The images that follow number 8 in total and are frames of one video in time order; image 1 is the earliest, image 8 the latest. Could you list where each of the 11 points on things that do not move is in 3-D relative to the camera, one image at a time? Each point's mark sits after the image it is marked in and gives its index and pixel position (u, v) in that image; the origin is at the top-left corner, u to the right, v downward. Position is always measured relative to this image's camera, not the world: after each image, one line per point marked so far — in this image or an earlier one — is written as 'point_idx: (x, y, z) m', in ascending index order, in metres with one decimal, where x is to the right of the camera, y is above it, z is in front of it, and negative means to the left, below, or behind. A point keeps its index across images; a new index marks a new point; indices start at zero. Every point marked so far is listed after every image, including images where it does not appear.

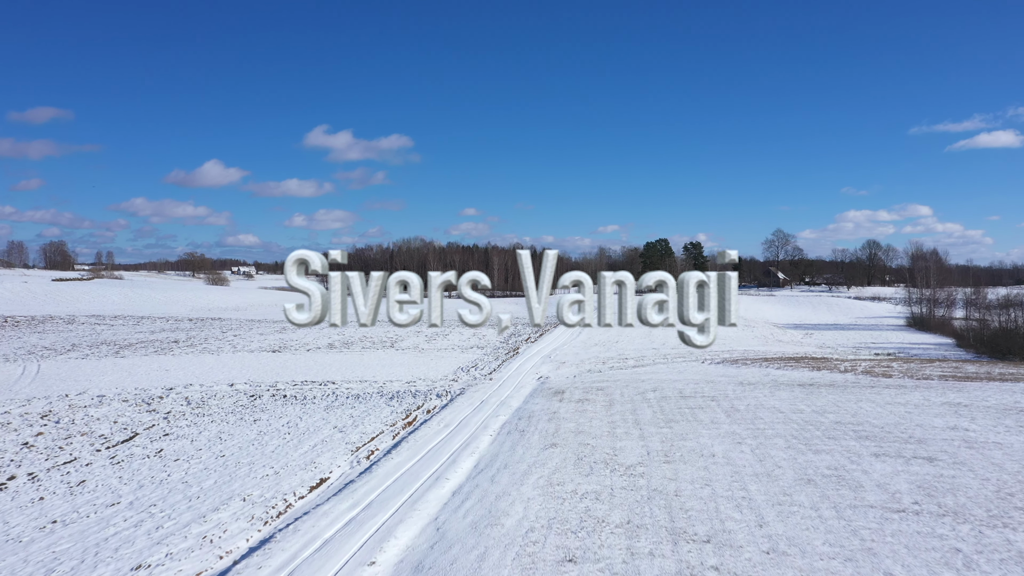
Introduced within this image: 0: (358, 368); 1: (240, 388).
0: (-3.4, -1.7, +18.0) m
1: (-5.0, -1.9, +15.3) m
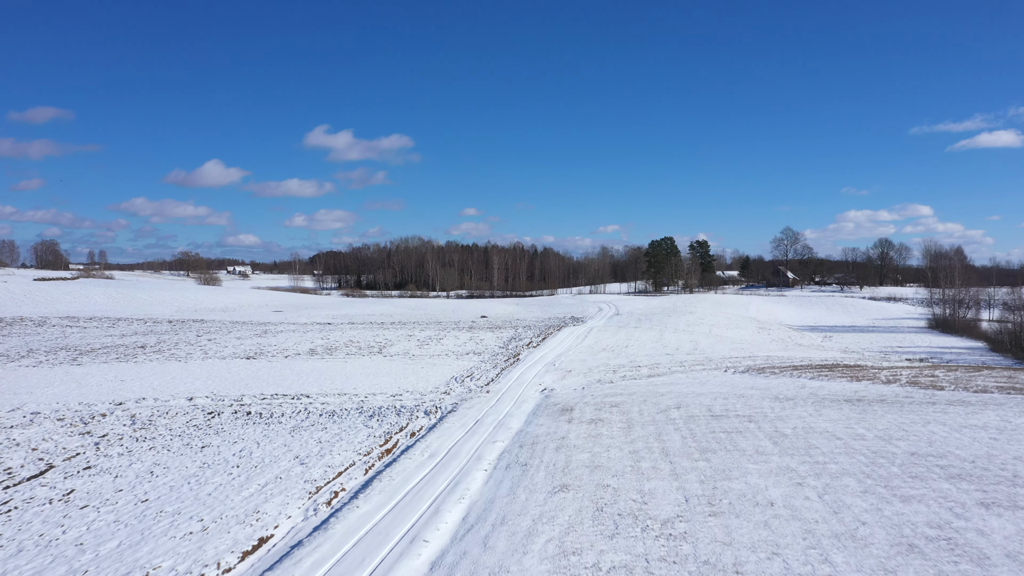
0: (-3.4, -1.7, +16.0) m
1: (-5.0, -1.9, +13.3) m
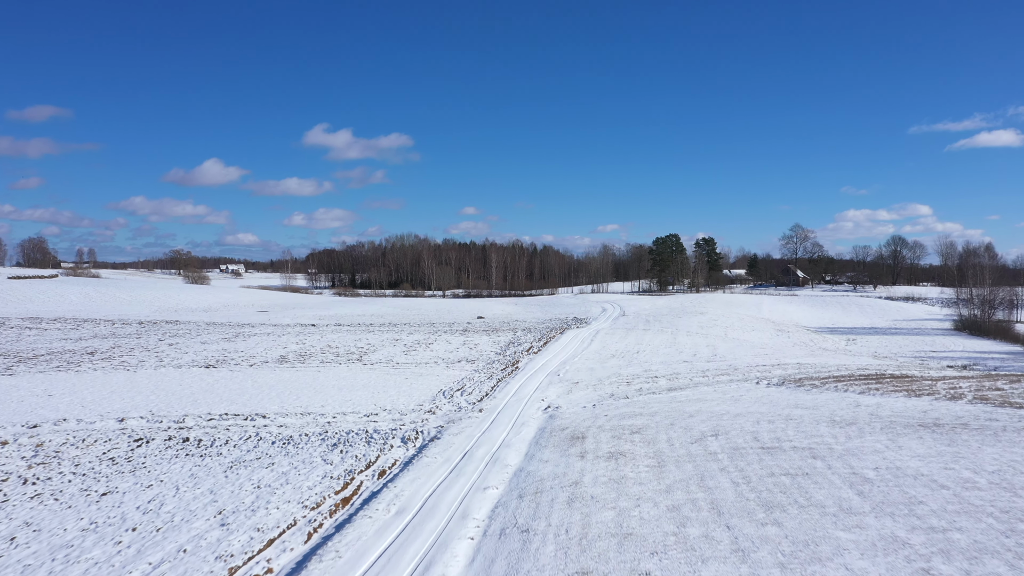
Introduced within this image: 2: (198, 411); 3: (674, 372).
0: (-3.4, -1.7, +13.7) m
1: (-5.0, -1.8, +10.9) m
2: (-4.5, -1.8, +12.1) m
3: (+3.2, -1.7, +16.5) m
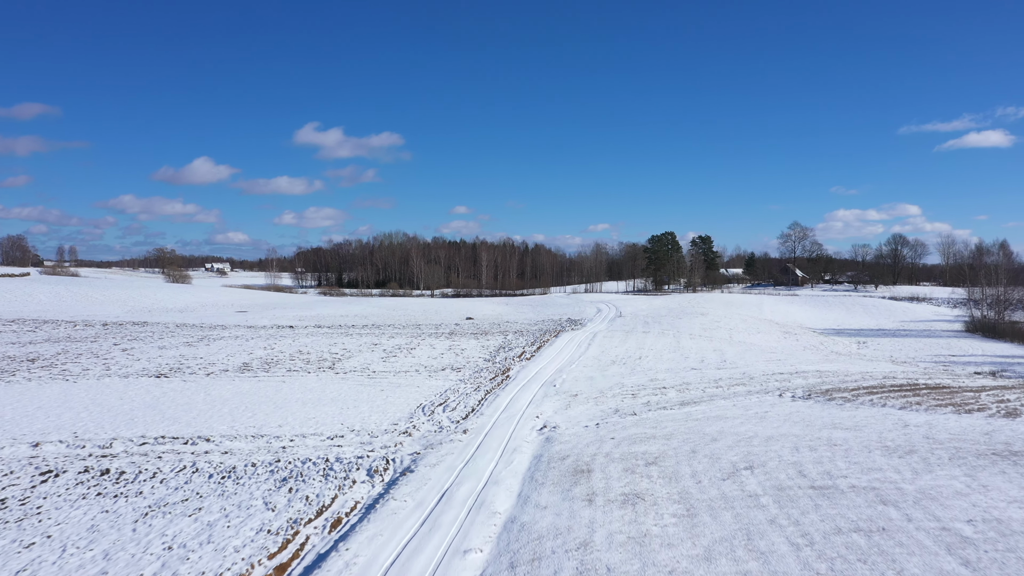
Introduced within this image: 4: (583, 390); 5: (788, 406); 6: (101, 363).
0: (-3.5, -1.7, +11.8) m
1: (-5.1, -1.8, +9.0) m
2: (-4.7, -1.8, +10.3) m
3: (+3.0, -1.7, +14.8) m
4: (+1.2, -1.7, +13.8) m
5: (+4.0, -1.7, +12.0) m
6: (-7.9, -1.4, +16.1) m
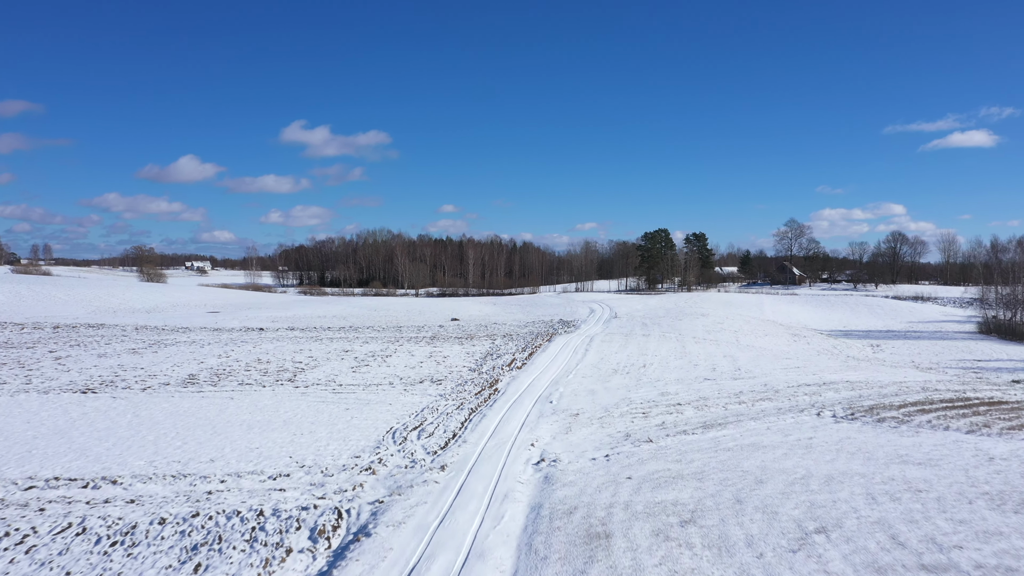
0: (-3.7, -1.7, +9.7) m
1: (-5.2, -1.8, +6.9) m
2: (-4.8, -1.8, +8.1) m
3: (+2.9, -1.7, +12.7) m
4: (+1.0, -1.7, +11.7) m
5: (+3.8, -1.7, +10.0) m
6: (-8.1, -1.4, +13.9) m
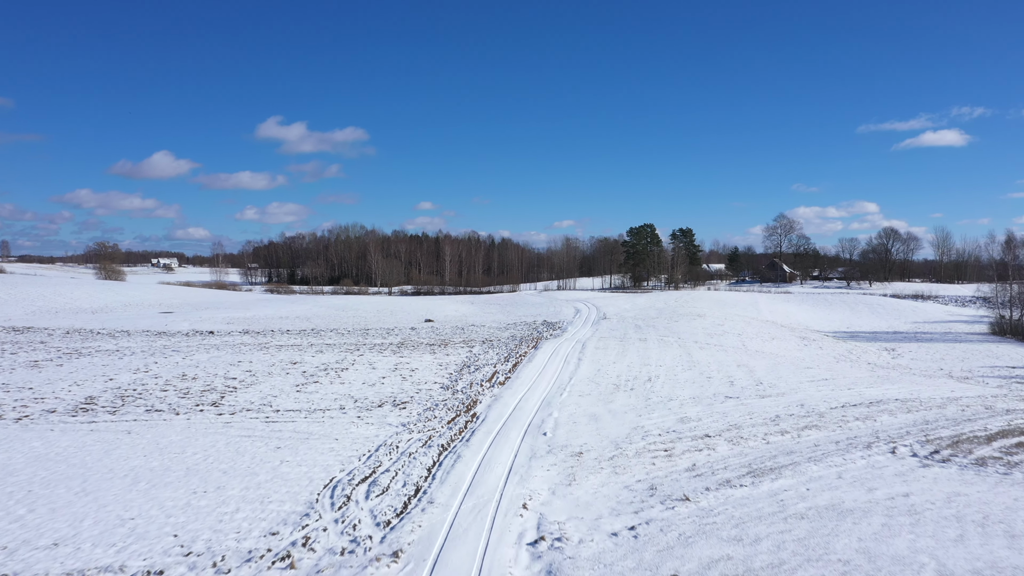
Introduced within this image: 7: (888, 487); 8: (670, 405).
0: (-3.8, -1.7, +6.9) m
1: (-5.3, -1.9, +4.1) m
2: (-4.9, -1.8, +5.3) m
3: (+2.7, -1.7, +10.1) m
4: (+0.8, -1.7, +9.1) m
5: (+3.7, -1.7, +7.4) m
6: (-8.4, -1.4, +11.0) m
7: (+3.2, -1.7, +7.3) m
8: (+2.2, -1.6, +11.7) m
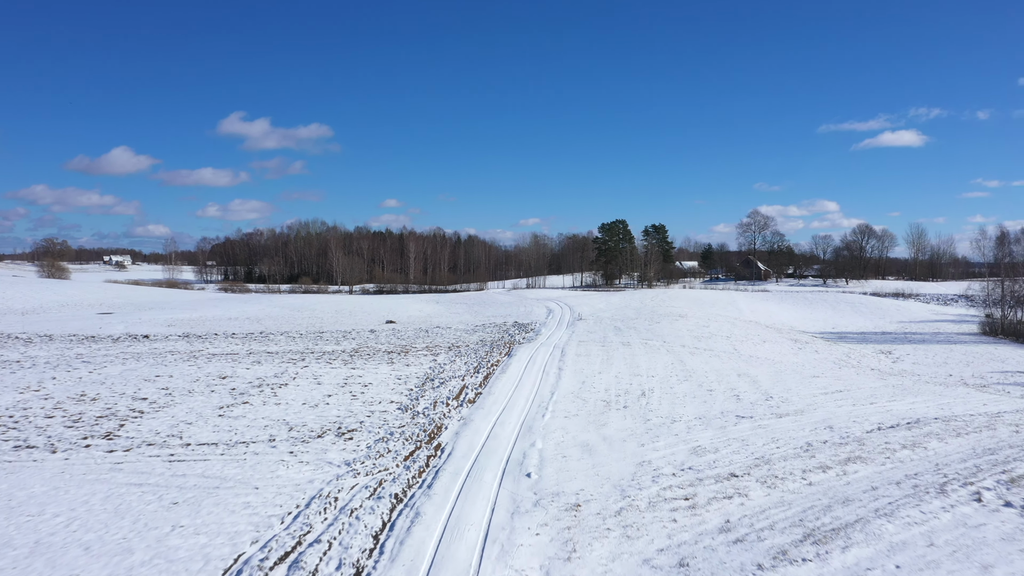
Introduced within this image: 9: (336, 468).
0: (-3.9, -1.7, +4.7) m
1: (-5.3, -1.9, +1.8) m
2: (-4.9, -1.8, +3.0) m
3: (+2.4, -1.7, +8.2) m
4: (+0.6, -1.7, +7.1) m
5: (+3.6, -1.7, +5.5) m
6: (-8.6, -1.4, +8.6) m
7: (+3.1, -1.7, +5.3) m
8: (+1.9, -1.6, +9.7) m
9: (-1.6, -1.6, +7.6) m
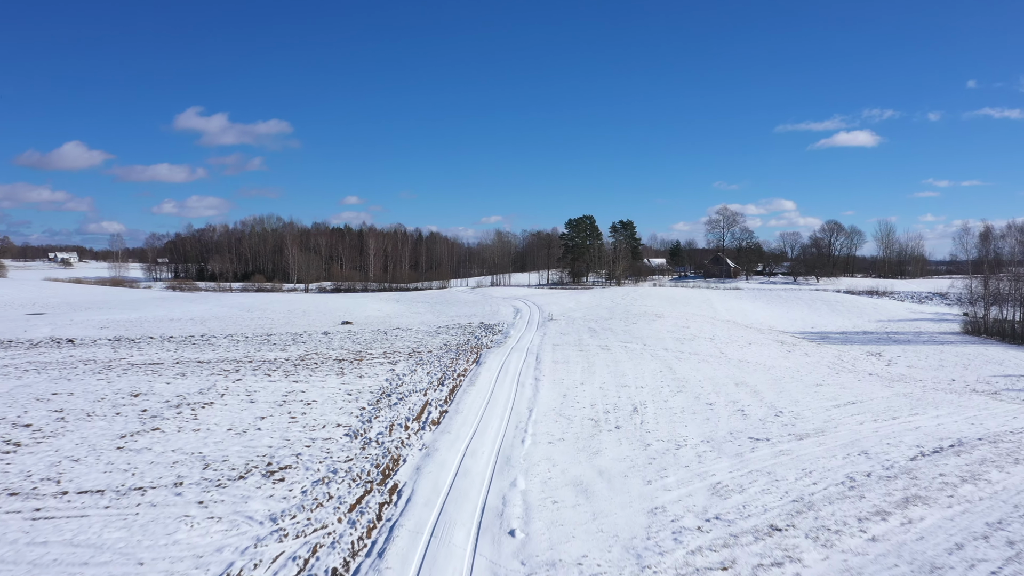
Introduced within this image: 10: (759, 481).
0: (-3.9, -1.7, +2.8) m
1: (-5.2, -1.9, -0.2) m
2: (-4.8, -1.8, +1.1) m
3: (+2.2, -1.7, +6.5) m
4: (+0.5, -1.7, +5.3) m
5: (+3.5, -1.7, +3.9) m
6: (-8.8, -1.4, +6.5) m
7: (+3.1, -1.7, +3.7) m
8: (+1.7, -1.6, +8.0) m
9: (-1.7, -1.6, +5.8) m
10: (+2.1, -1.6, +7.2) m
